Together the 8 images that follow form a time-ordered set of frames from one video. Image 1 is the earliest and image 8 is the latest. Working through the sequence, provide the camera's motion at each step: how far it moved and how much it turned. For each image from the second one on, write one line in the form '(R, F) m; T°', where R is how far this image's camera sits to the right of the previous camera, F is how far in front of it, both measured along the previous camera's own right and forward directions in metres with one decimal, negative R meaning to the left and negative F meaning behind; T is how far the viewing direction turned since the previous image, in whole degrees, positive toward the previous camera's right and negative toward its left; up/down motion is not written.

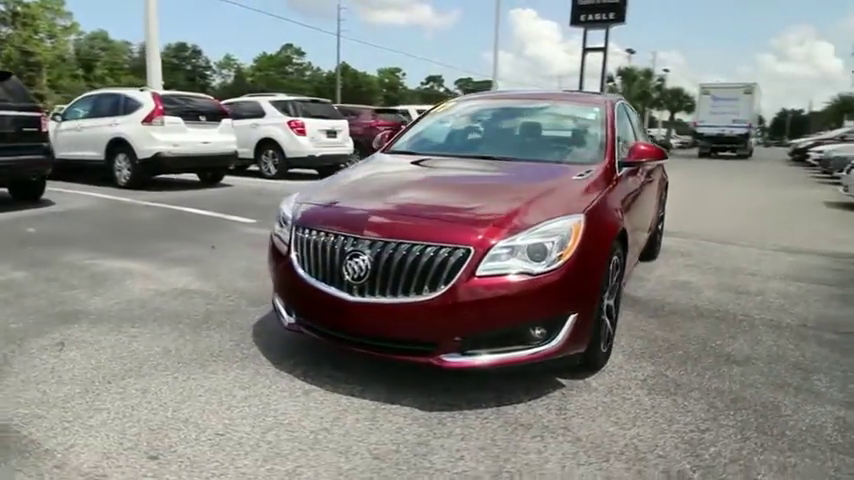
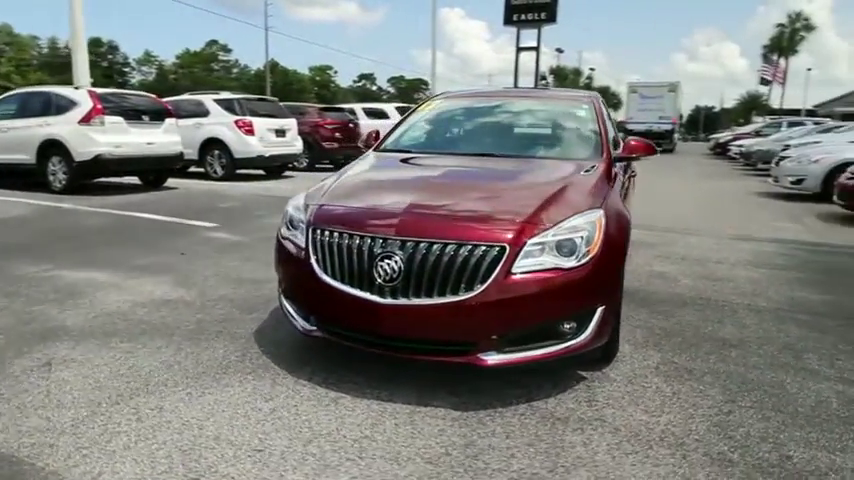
(-0.5, +0.1) m; +7°
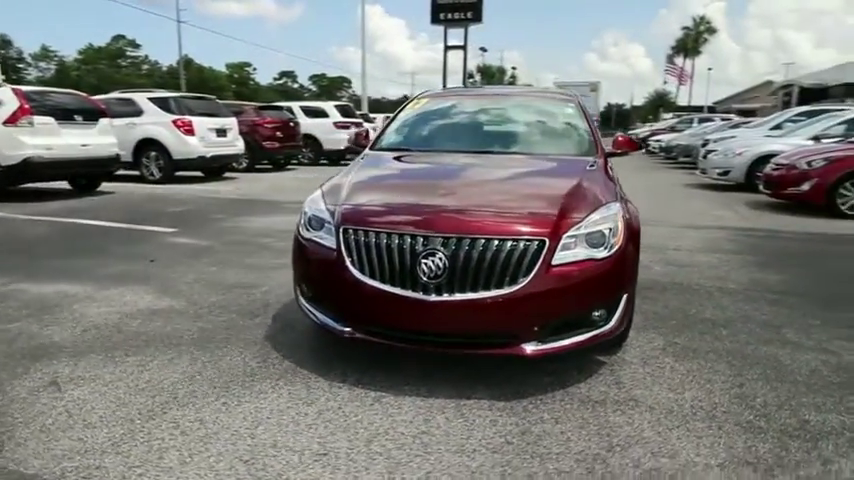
(-0.7, 0.0) m; +7°
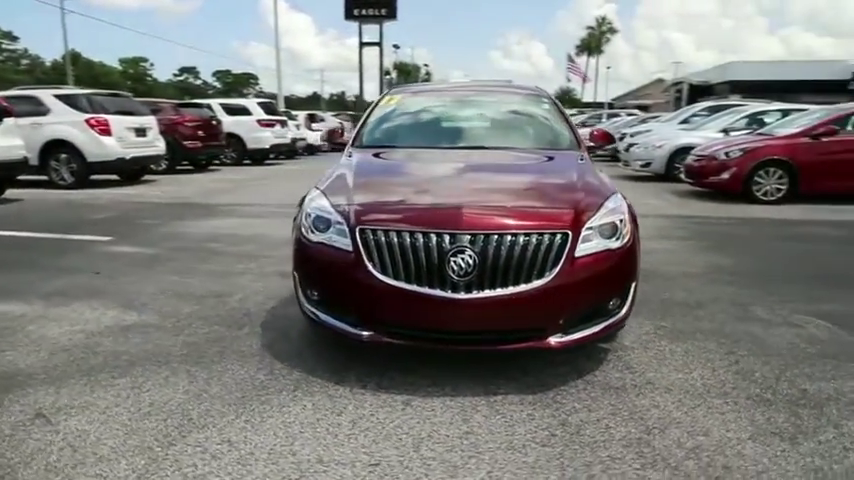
(-0.6, +0.1) m; +9°
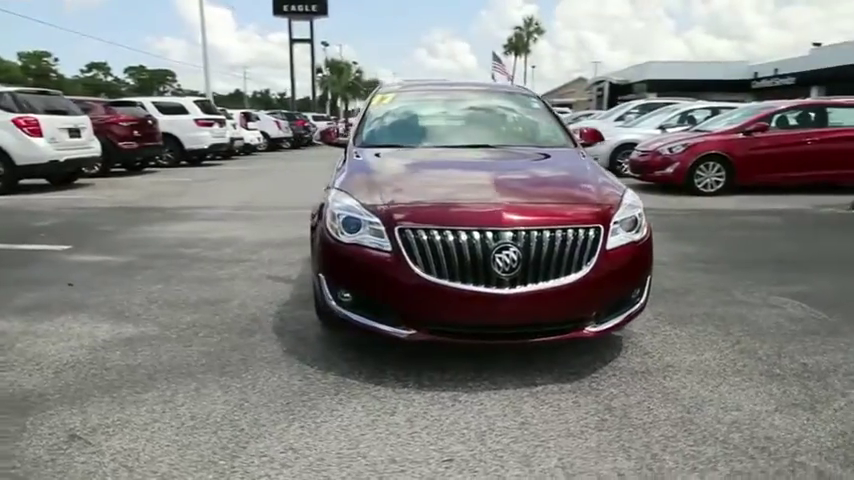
(-0.7, 0.0) m; +7°
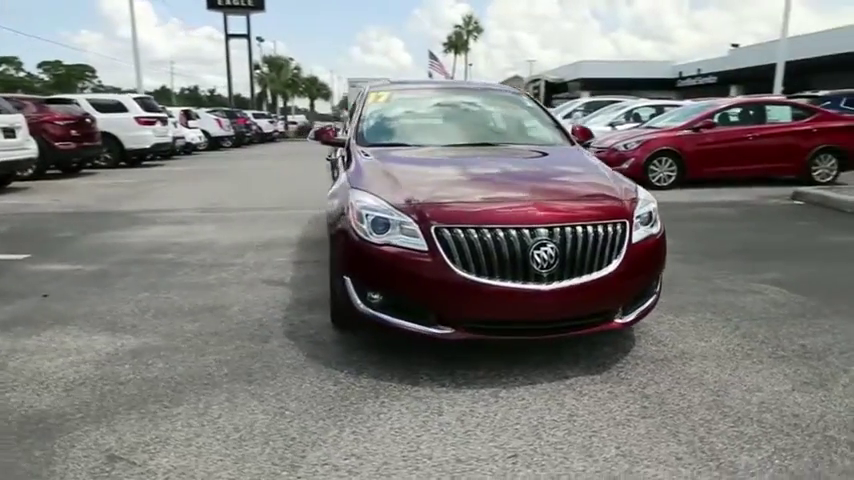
(-0.6, 0.0) m; +6°
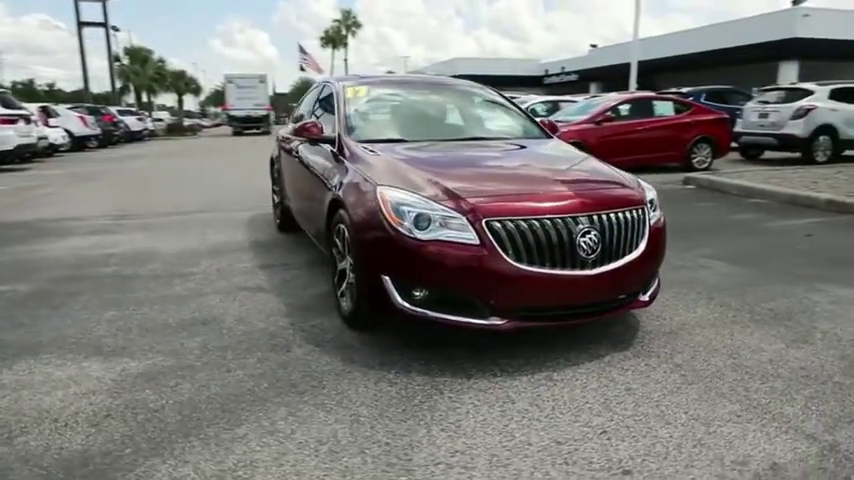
(-1.0, +0.1) m; +12°
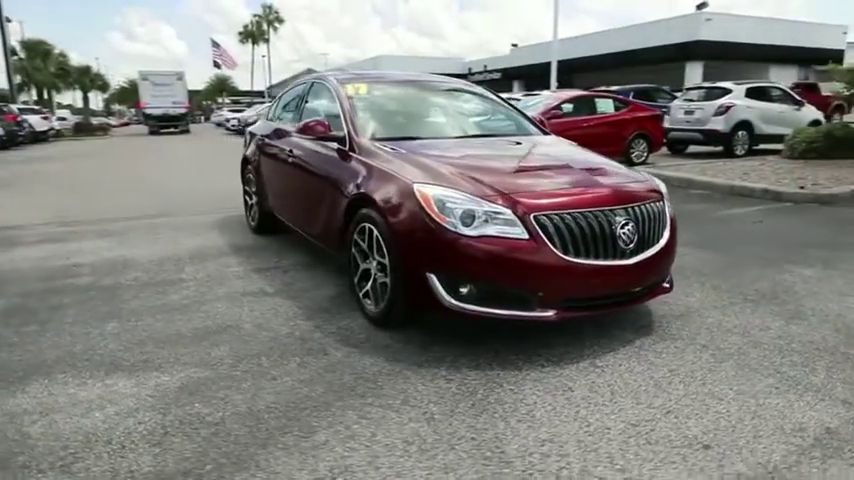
(-0.8, 0.0) m; +8°
